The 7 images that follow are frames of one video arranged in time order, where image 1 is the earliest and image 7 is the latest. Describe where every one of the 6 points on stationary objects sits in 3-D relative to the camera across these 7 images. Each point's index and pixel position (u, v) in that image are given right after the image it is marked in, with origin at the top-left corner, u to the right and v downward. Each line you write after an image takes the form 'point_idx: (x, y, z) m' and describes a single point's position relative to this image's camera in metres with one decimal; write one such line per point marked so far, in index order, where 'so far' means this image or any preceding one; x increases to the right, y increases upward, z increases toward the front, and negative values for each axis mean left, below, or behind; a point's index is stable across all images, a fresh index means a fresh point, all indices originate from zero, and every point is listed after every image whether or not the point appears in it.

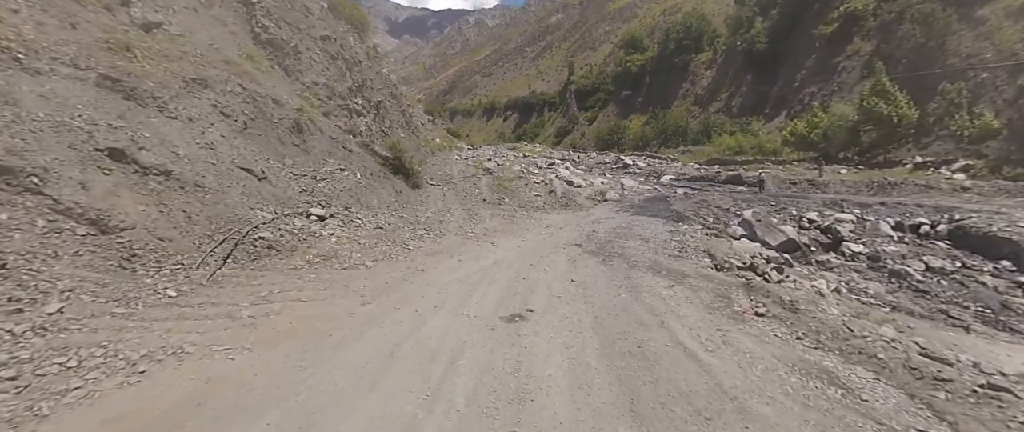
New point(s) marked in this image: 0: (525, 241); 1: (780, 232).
0: (+0.4, -0.9, +13.5) m
1: (+12.2, -0.7, +18.1) m
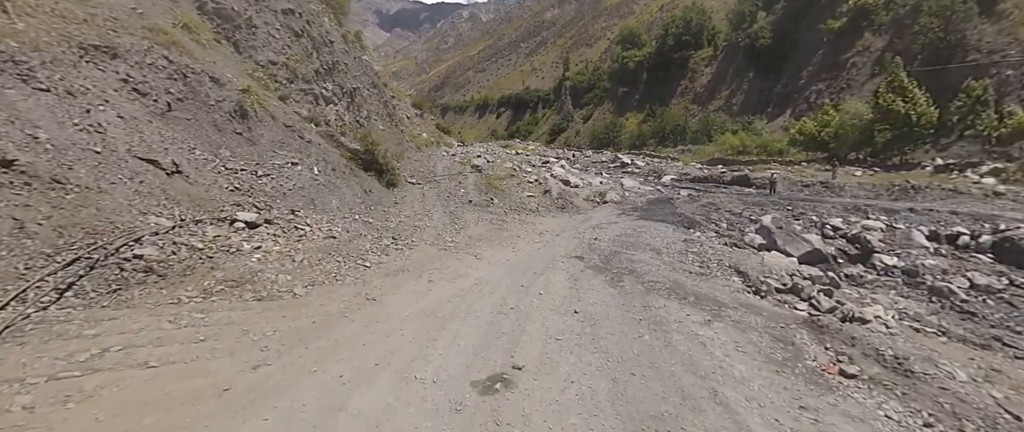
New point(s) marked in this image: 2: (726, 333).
0: (+0.1, -1.1, +11.2) m
1: (+11.8, -1.0, +16.0) m
2: (+3.4, -1.9, +6.3) m
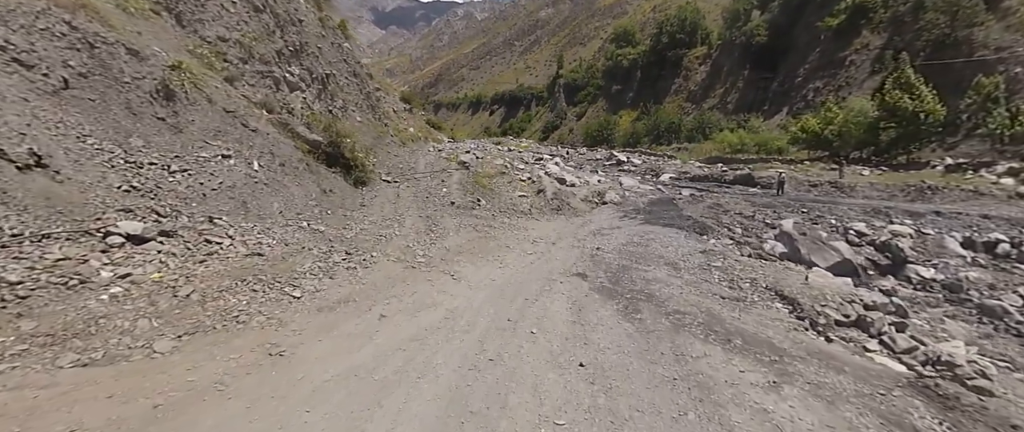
0: (-0.2, -1.2, +9.1) m
1: (+11.4, -1.2, +14.2) m
2: (+3.2, -2.1, +4.3) m
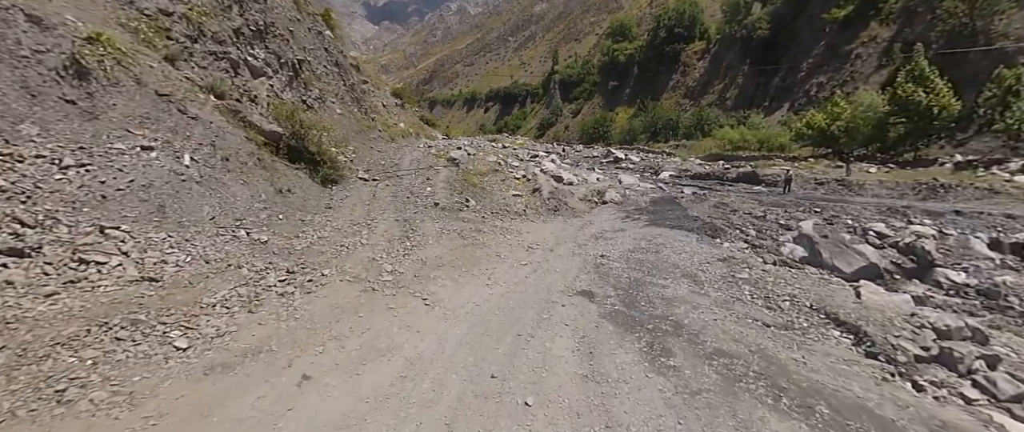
0: (-0.4, -1.4, +7.4) m
1: (+11.1, -1.2, +12.6) m
2: (+3.1, -2.2, +2.6) m
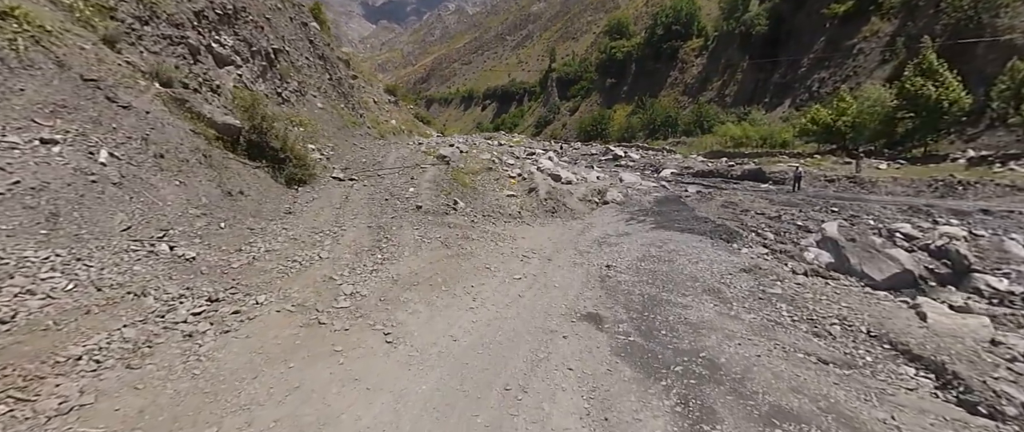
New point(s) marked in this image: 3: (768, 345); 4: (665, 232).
0: (-0.6, -1.5, +6.0) m
1: (+11.0, -1.3, +11.3) m
2: (+2.9, -2.3, +1.2) m
3: (+3.7, -1.8, +5.4) m
4: (+5.0, -0.5, +13.0) m
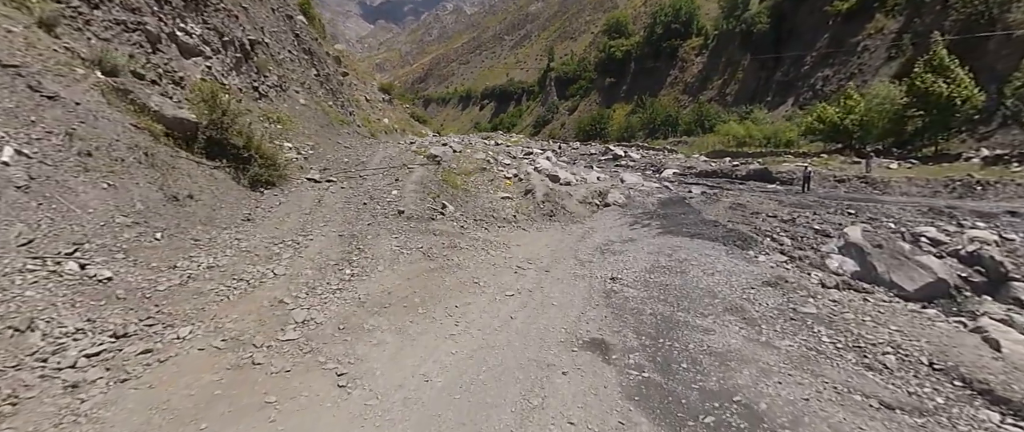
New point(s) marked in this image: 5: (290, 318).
0: (-0.7, -1.6, +4.9) m
1: (+10.8, -1.4, +10.2) m
2: (+2.8, -2.4, +0.2) m
3: (+3.5, -1.9, +4.4) m
4: (+4.8, -0.7, +11.9) m
5: (-2.7, -1.2, +4.8) m
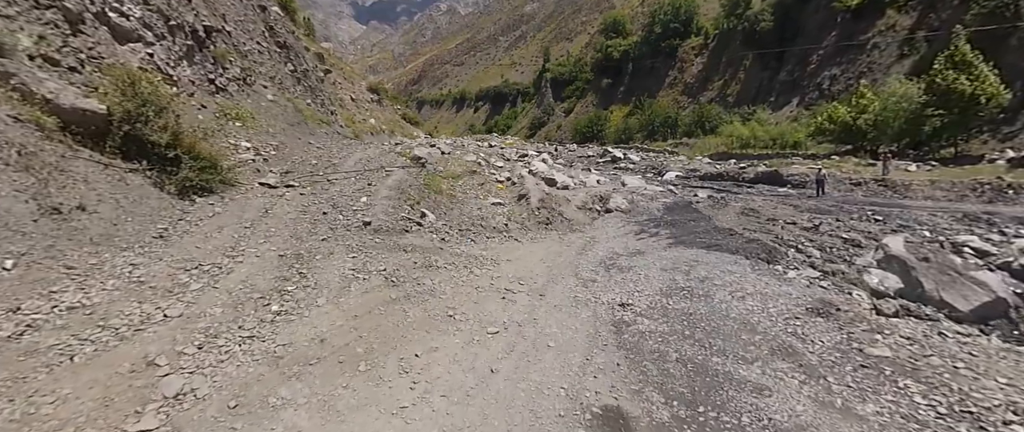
0: (-0.9, -1.8, +3.4) m
1: (+10.6, -1.6, +8.8) m
2: (+2.7, -2.5, -1.3) m
3: (+3.3, -2.1, +2.9) m
4: (+4.6, -0.9, +10.4) m
5: (-2.9, -1.4, +3.3) m
